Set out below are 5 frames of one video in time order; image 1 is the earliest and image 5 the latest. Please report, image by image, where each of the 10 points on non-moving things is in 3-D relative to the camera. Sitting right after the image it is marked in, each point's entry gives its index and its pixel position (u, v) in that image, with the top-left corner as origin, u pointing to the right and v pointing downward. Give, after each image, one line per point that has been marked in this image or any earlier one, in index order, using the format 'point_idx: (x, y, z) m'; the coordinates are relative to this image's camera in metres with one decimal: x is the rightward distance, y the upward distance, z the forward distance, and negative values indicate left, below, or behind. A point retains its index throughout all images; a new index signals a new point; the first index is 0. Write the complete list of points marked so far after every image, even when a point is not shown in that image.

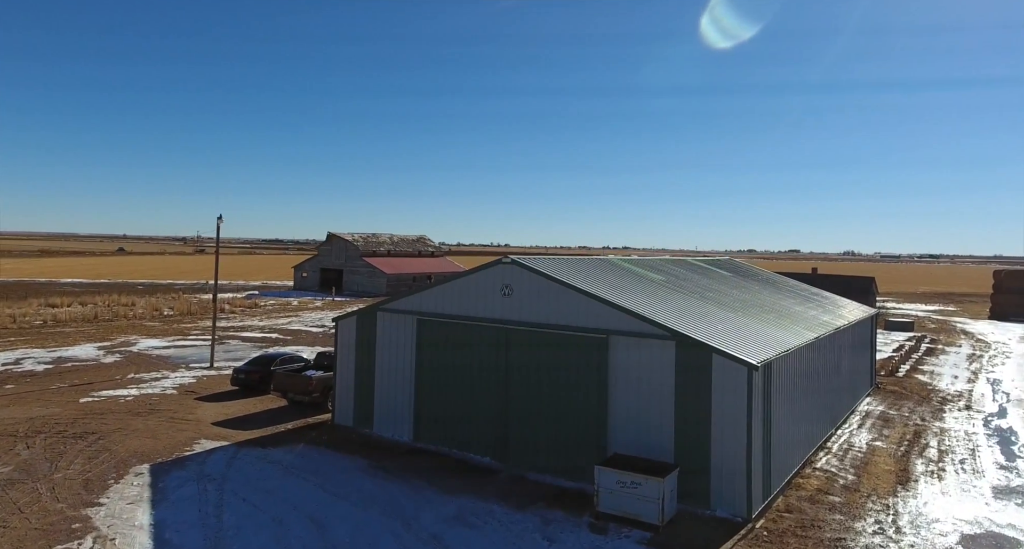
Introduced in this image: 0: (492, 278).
0: (-0.4, -0.1, +11.7) m
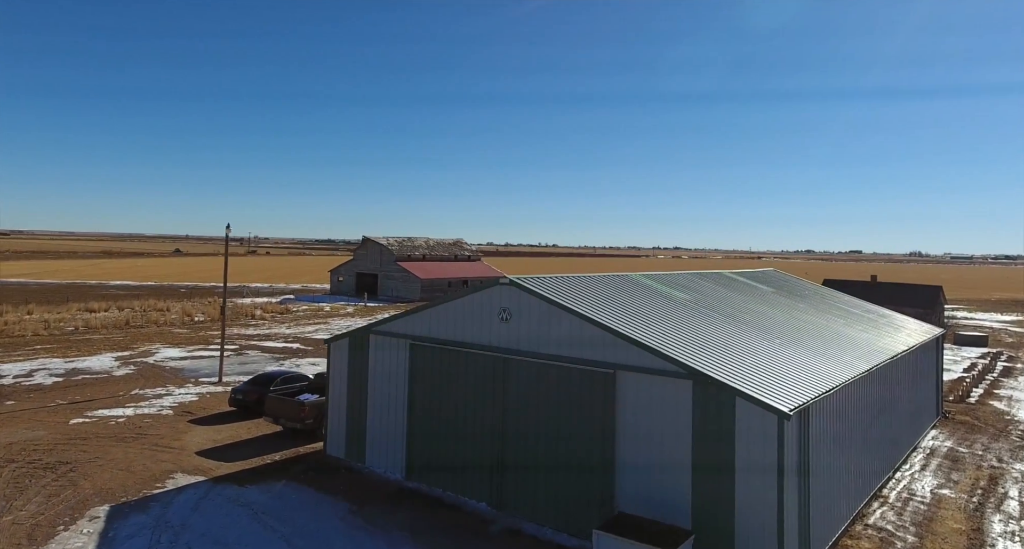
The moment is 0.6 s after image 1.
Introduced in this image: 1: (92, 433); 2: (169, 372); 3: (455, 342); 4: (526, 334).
0: (-0.4, -0.4, +10.4) m
1: (-8.0, -3.0, +12.8) m
2: (-10.0, -2.8, +19.7) m
3: (-0.9, -1.1, +10.7) m
4: (+0.2, -0.9, +10.0) m
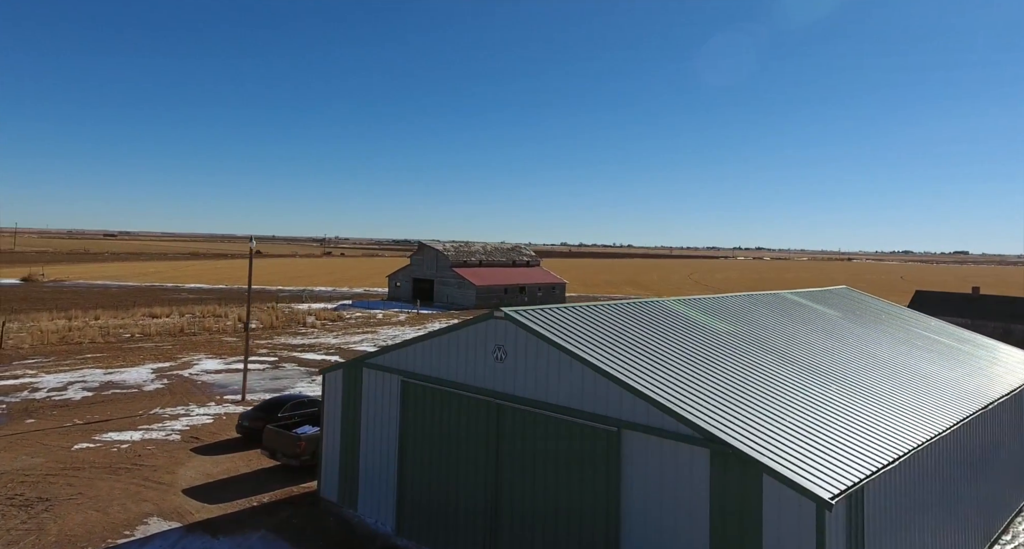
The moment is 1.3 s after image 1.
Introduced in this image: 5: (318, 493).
0: (-0.4, -0.8, +9.0) m
1: (-7.7, -3.4, +12.2) m
2: (-8.9, -3.2, +19.3) m
3: (-0.9, -1.5, +9.3) m
4: (+0.1, -1.3, +8.5) m
5: (-3.2, -3.6, +11.0) m
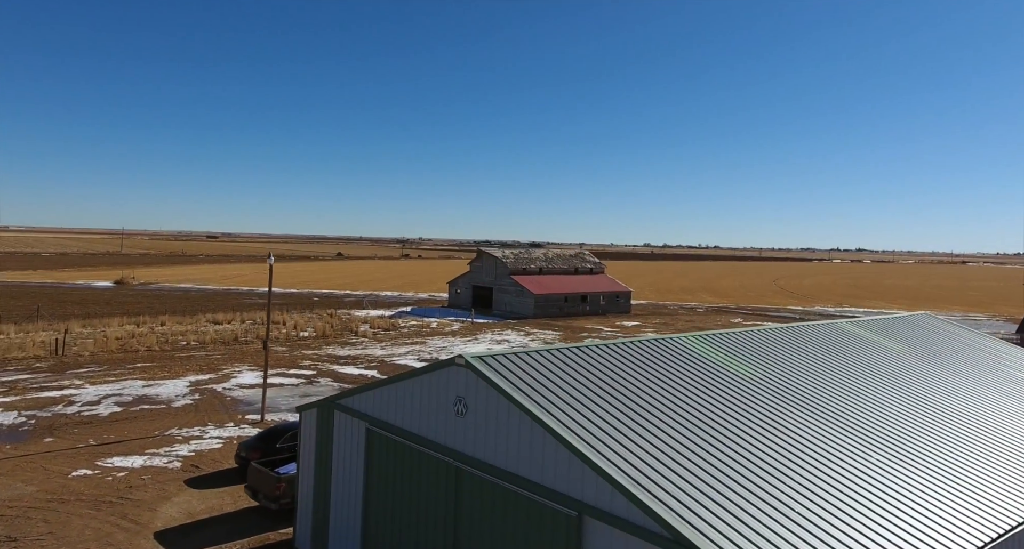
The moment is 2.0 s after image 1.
0: (-0.8, -1.3, +7.7) m
1: (-7.6, -3.8, +11.9) m
2: (-8.0, -3.6, +19.0) m
3: (-1.2, -1.9, +8.1) m
4: (-0.3, -1.7, +7.2) m
5: (-3.3, -4.0, +10.1) m
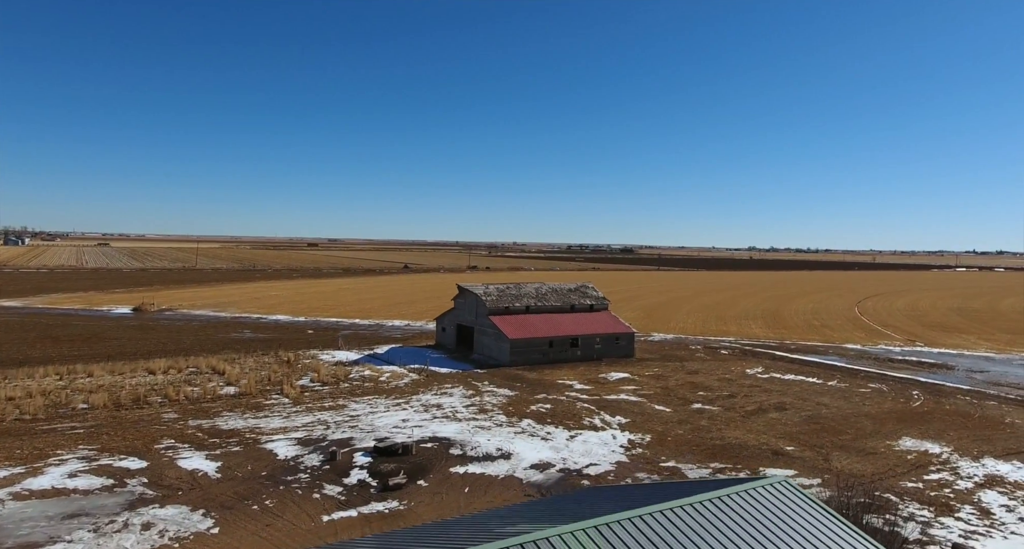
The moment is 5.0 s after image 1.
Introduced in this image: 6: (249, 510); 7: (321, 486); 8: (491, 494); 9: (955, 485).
0: (-7.0, -3.4, +3.2) m
1: (-13.2, -5.9, +8.2) m
2: (-12.7, -5.9, +15.3) m
3: (-7.4, -4.0, +3.7) m
4: (-6.6, -3.9, +2.7) m
5: (-9.1, -6.2, +5.9) m
6: (-6.8, -6.1, +17.5) m
7: (-5.4, -6.0, +19.2) m
8: (-0.6, -6.1, +18.9) m
9: (+12.8, -6.1, +19.5) m
